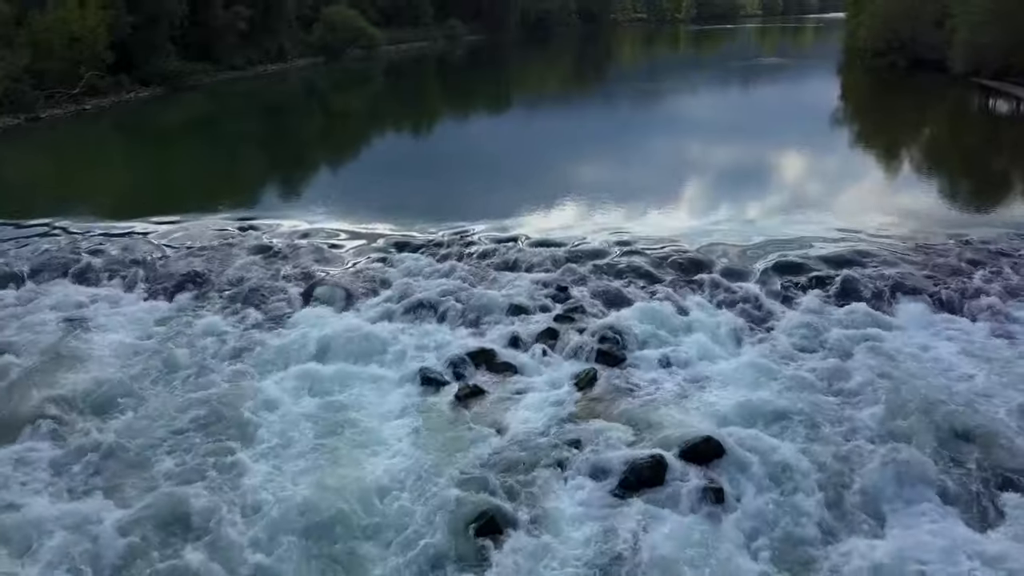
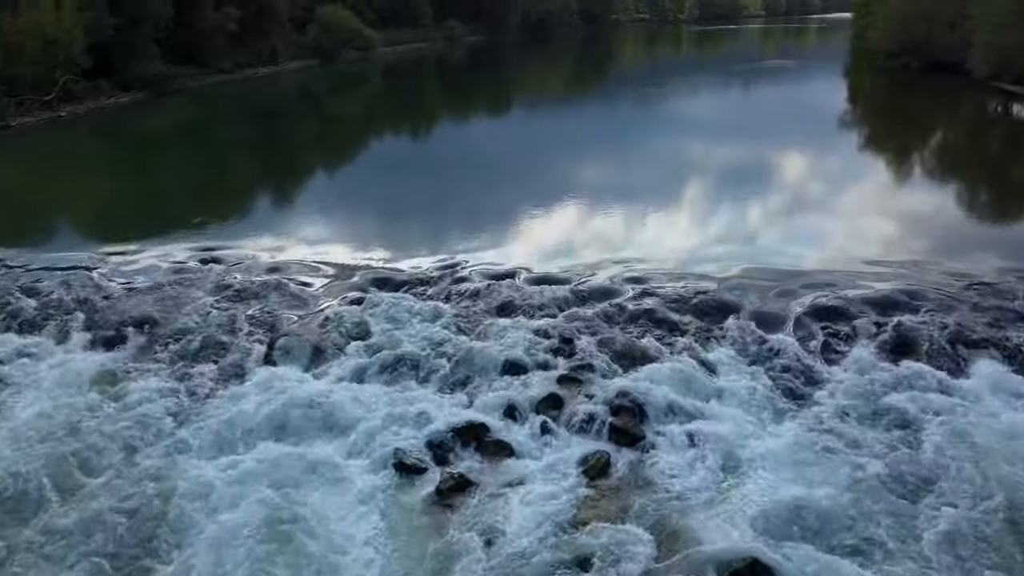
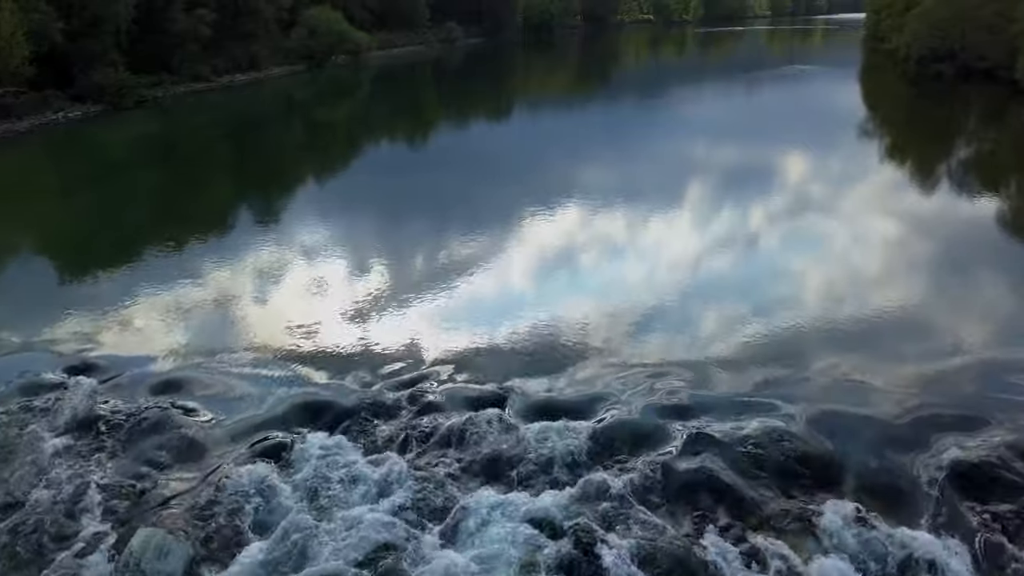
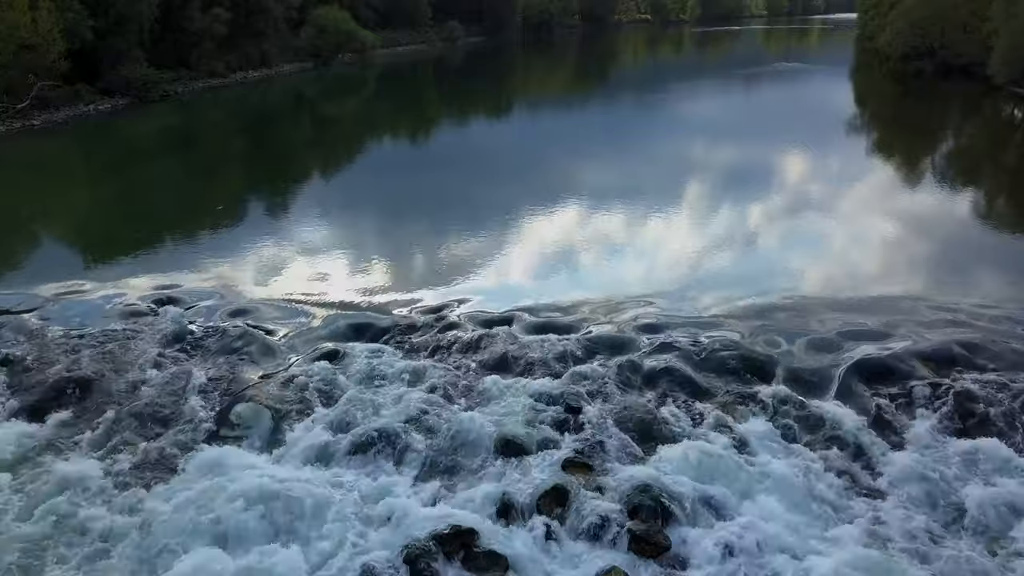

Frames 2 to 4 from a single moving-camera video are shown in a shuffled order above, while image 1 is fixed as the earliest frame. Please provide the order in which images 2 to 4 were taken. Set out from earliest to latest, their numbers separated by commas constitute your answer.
2, 4, 3
